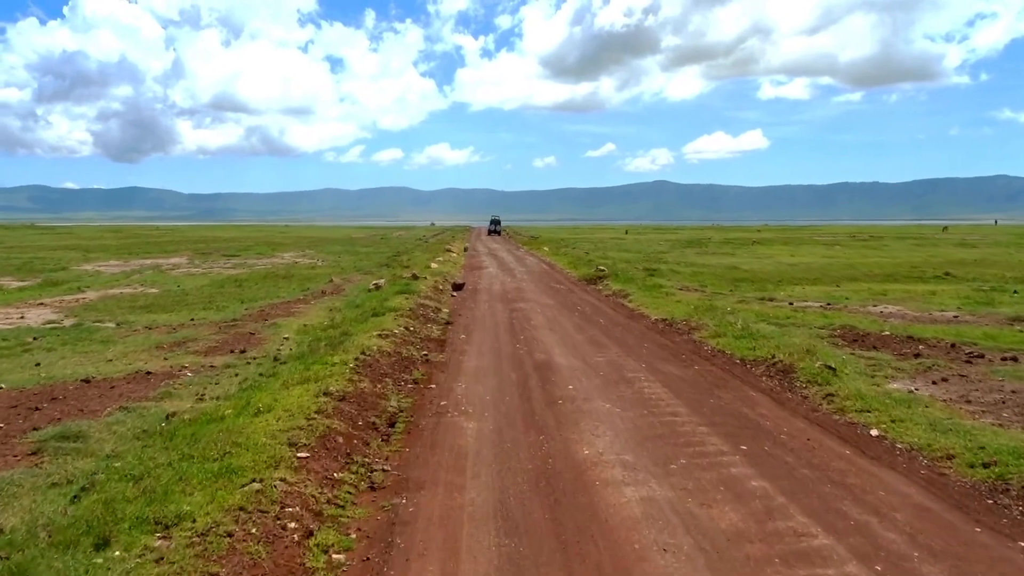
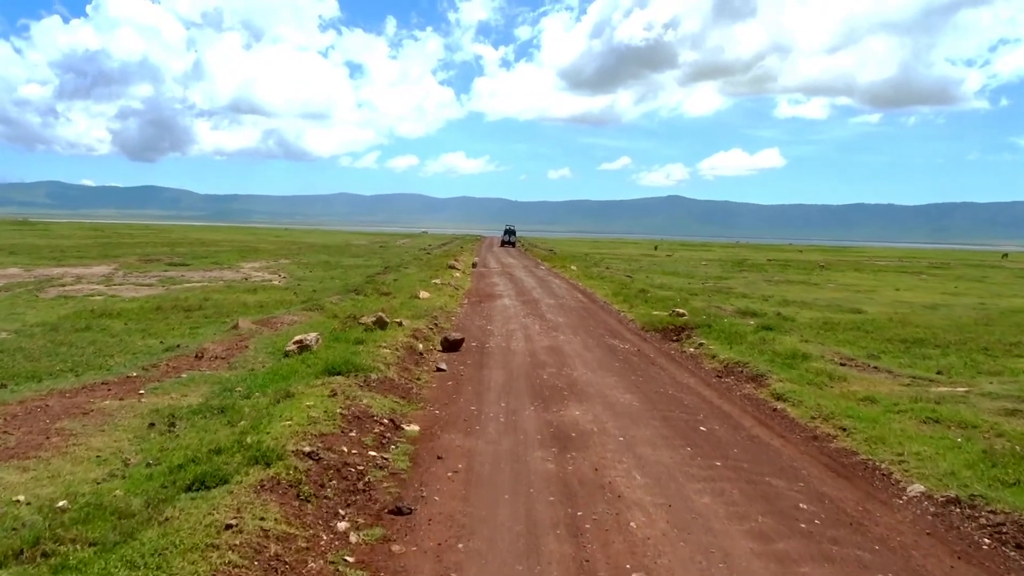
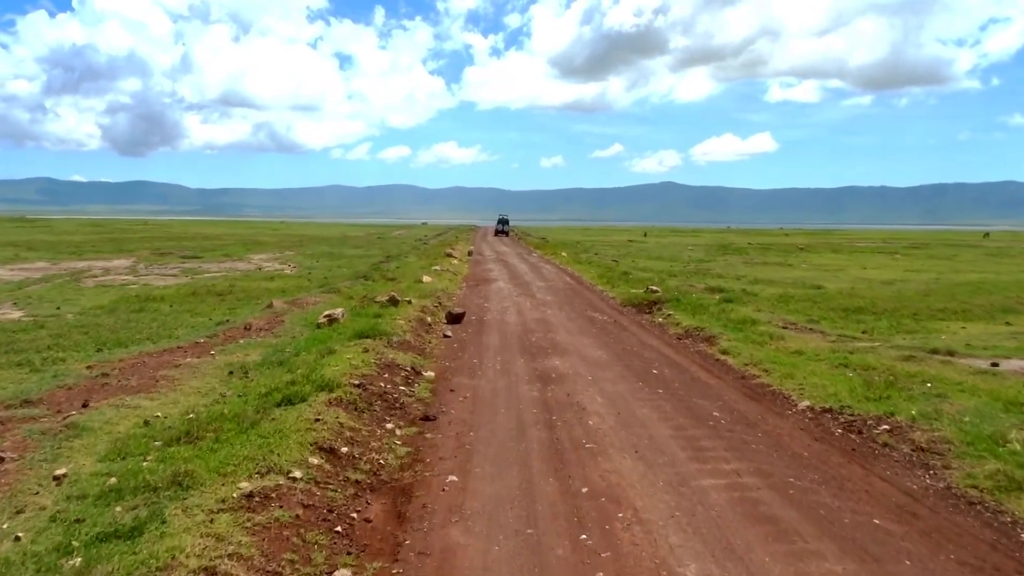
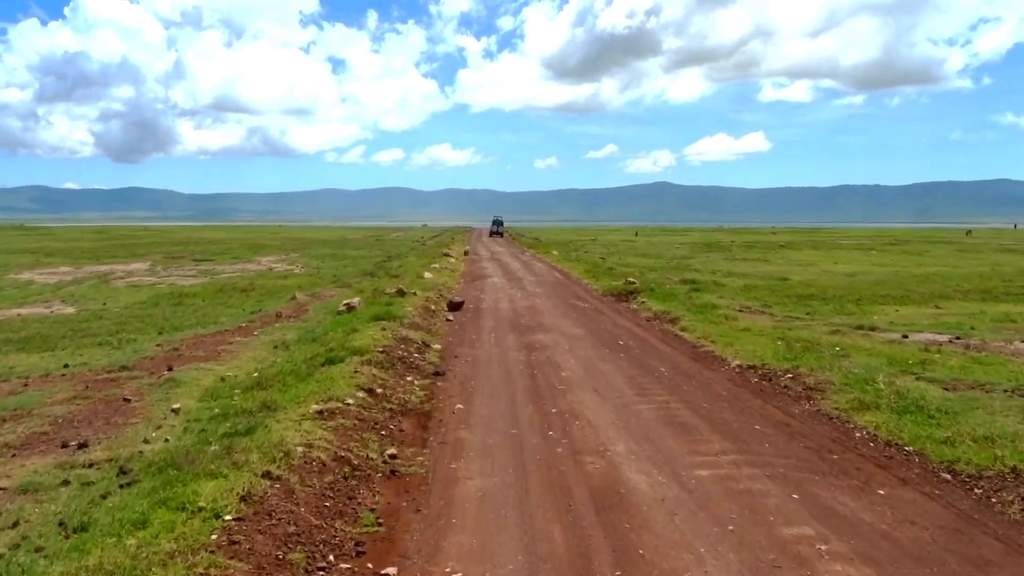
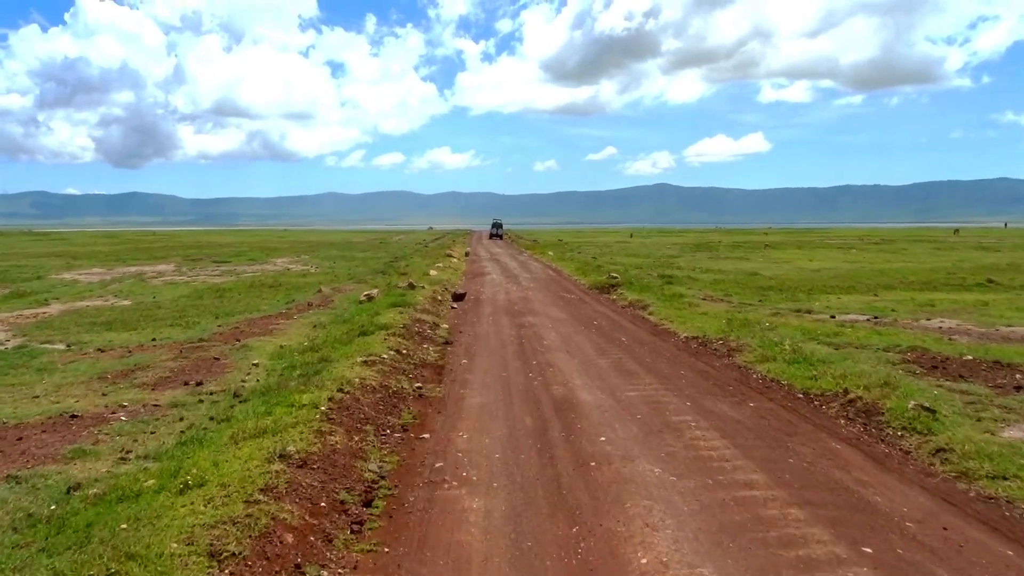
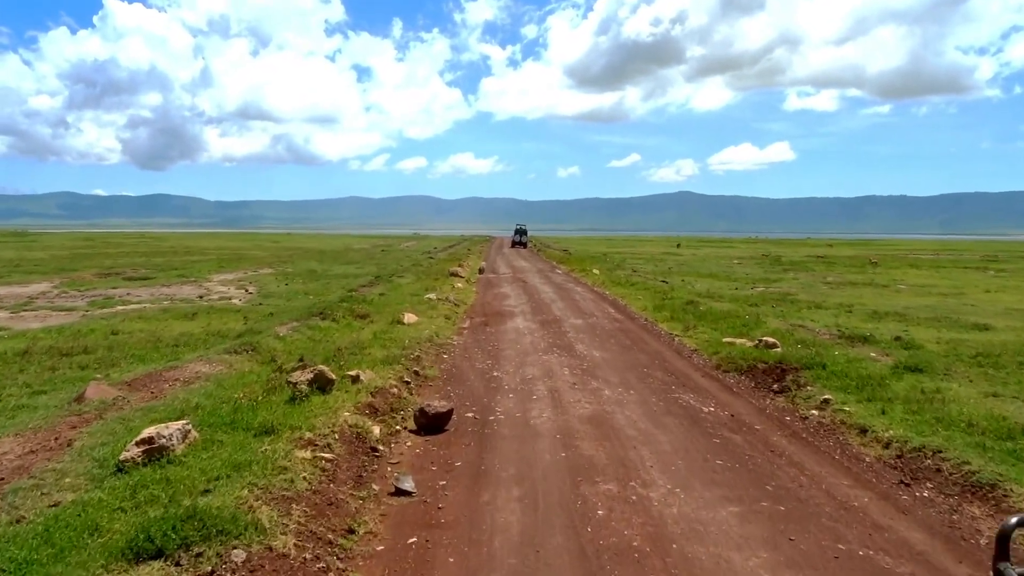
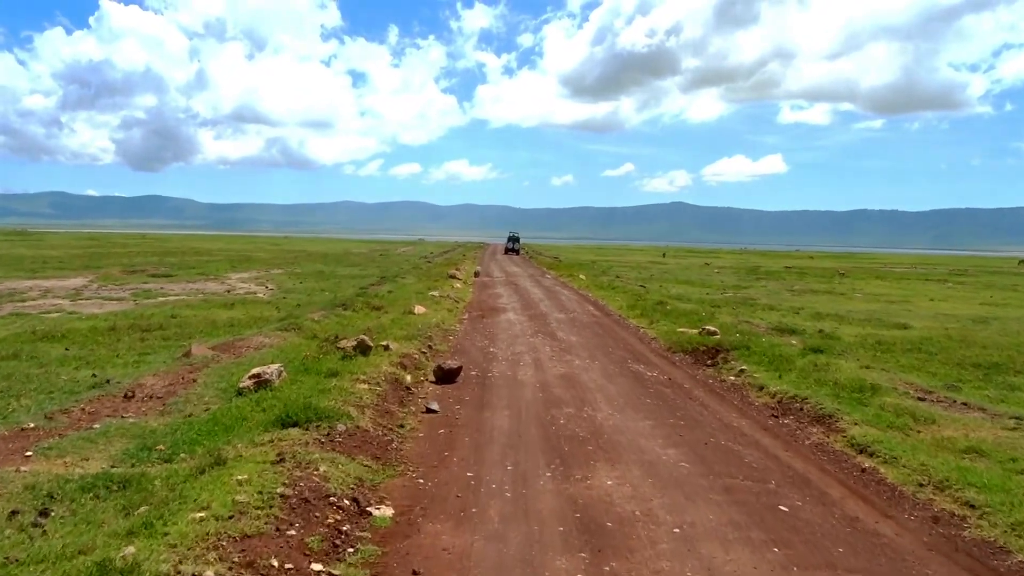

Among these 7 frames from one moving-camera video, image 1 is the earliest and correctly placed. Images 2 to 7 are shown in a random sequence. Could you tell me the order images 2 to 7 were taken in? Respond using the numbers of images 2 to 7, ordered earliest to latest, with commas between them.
5, 4, 3, 2, 7, 6
